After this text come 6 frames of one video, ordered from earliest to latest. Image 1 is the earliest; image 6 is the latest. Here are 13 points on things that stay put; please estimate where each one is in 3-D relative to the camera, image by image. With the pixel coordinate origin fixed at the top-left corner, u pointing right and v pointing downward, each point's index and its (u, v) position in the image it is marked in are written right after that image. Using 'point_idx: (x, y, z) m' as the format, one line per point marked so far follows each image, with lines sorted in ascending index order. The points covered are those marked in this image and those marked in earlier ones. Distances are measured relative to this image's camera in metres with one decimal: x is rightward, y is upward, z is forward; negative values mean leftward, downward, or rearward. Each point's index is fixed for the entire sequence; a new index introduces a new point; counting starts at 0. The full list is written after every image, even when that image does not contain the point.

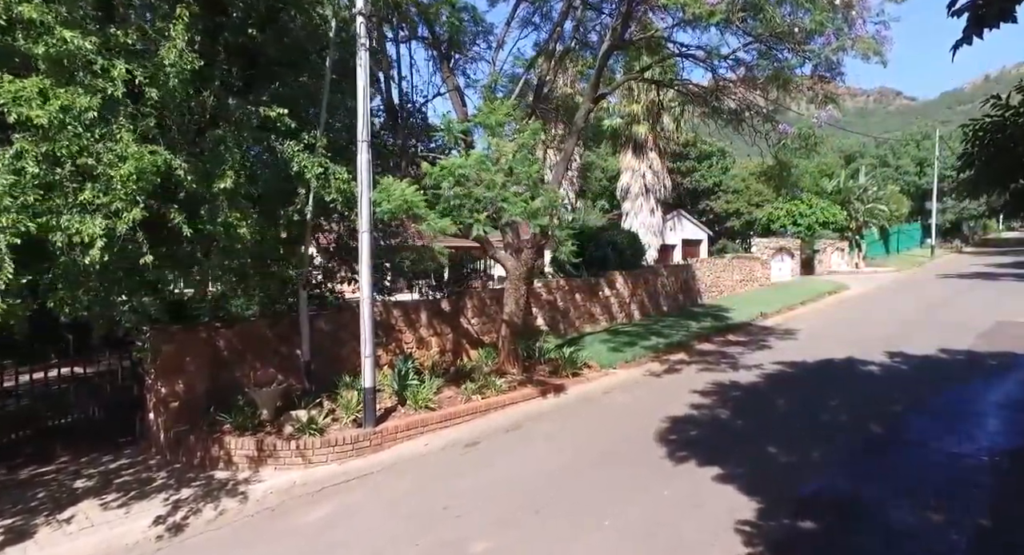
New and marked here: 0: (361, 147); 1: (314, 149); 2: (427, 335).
0: (-1.7, +1.5, +6.9) m
1: (-2.4, +1.6, +7.5) m
2: (-1.5, -1.0, +10.6) m
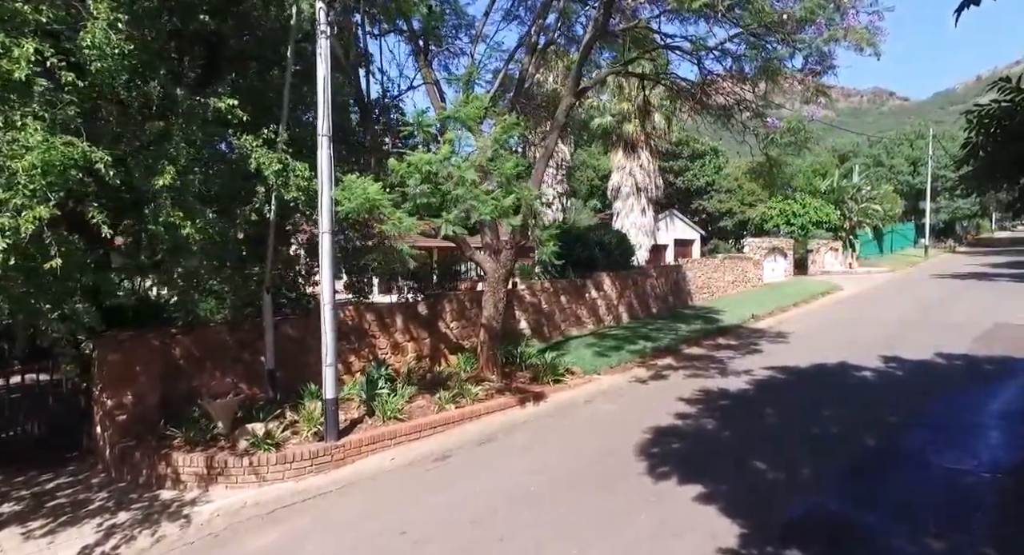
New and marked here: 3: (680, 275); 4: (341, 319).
0: (-2.0, +1.4, +6.5) m
1: (-2.8, +1.5, +7.0) m
2: (-1.8, -1.0, +10.1) m
3: (+4.9, +0.1, +17.8) m
4: (-2.6, -0.6, +9.2) m
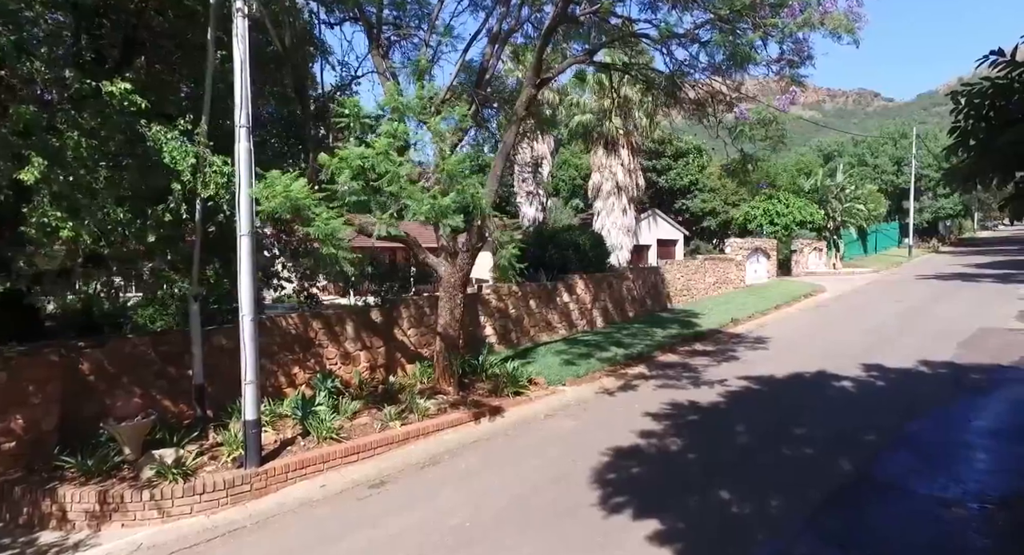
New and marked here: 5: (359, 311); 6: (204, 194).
0: (-2.6, +1.4, +5.8) m
1: (-3.3, +1.5, +6.3) m
2: (-2.5, -1.1, +9.5) m
3: (+4.1, 0.0, +17.3) m
4: (-3.2, -0.7, +8.5) m
5: (-2.4, -0.5, +9.6) m
6: (-3.1, +0.9, +6.2) m
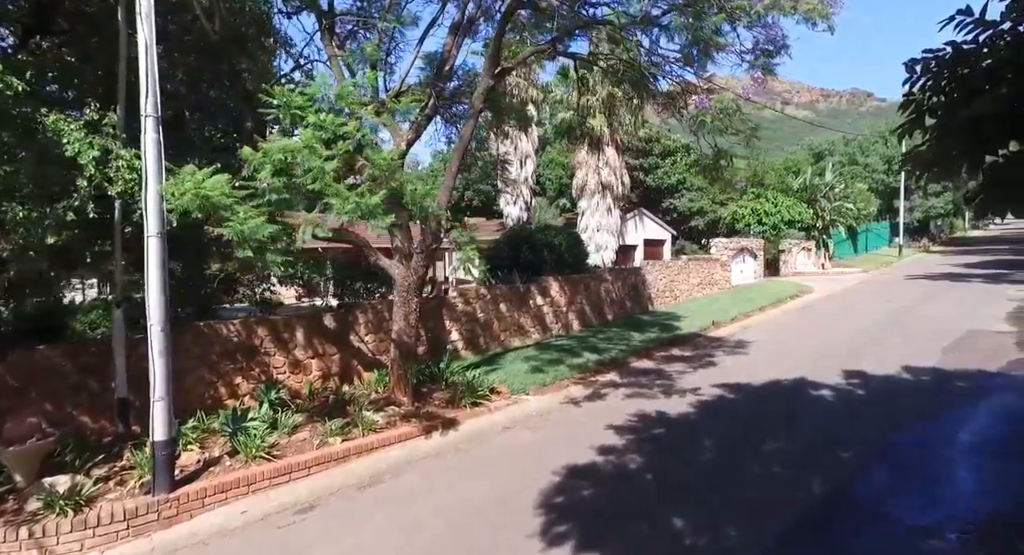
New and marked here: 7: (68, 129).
0: (-3.1, +1.3, +5.2) m
1: (-3.9, +1.4, +5.7) m
2: (-3.0, -1.2, +8.9) m
3: (+3.5, 0.0, +16.8) m
4: (-3.8, -0.7, +8.0) m
5: (-3.0, -0.6, +9.0) m
6: (-3.7, +0.8, +5.6) m
7: (-3.9, +1.3, +5.3) m
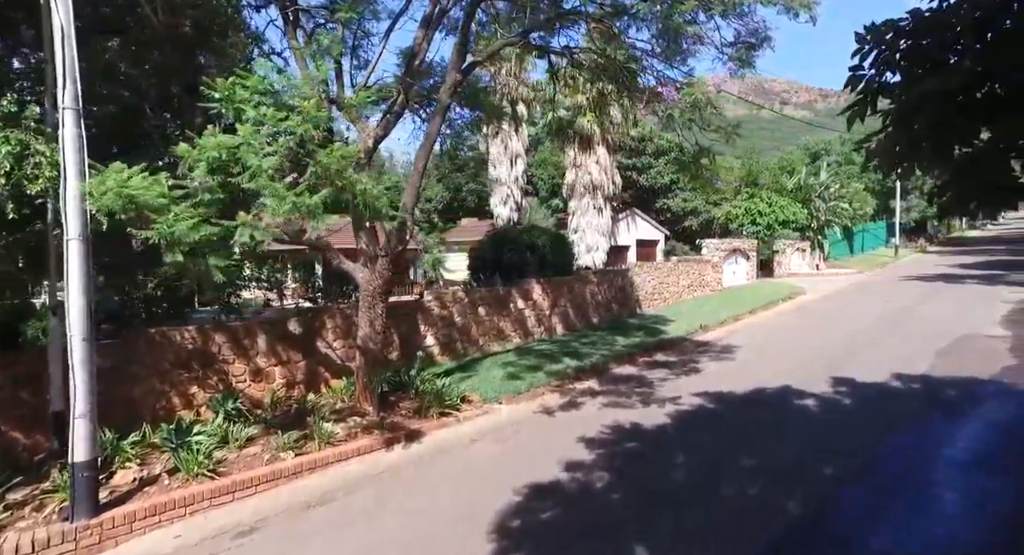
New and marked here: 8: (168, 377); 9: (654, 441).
0: (-3.5, +1.3, +4.8) m
1: (-4.3, +1.4, +5.3) m
2: (-3.4, -1.2, +8.5) m
3: (+3.1, -0.1, +16.4) m
4: (-4.2, -0.8, +7.6) m
5: (-3.4, -0.6, +8.7) m
6: (-4.1, +0.7, +5.3) m
7: (-4.3, +1.2, +4.9) m
8: (-4.2, -1.2, +7.4) m
9: (+1.6, -1.8, +6.9) m
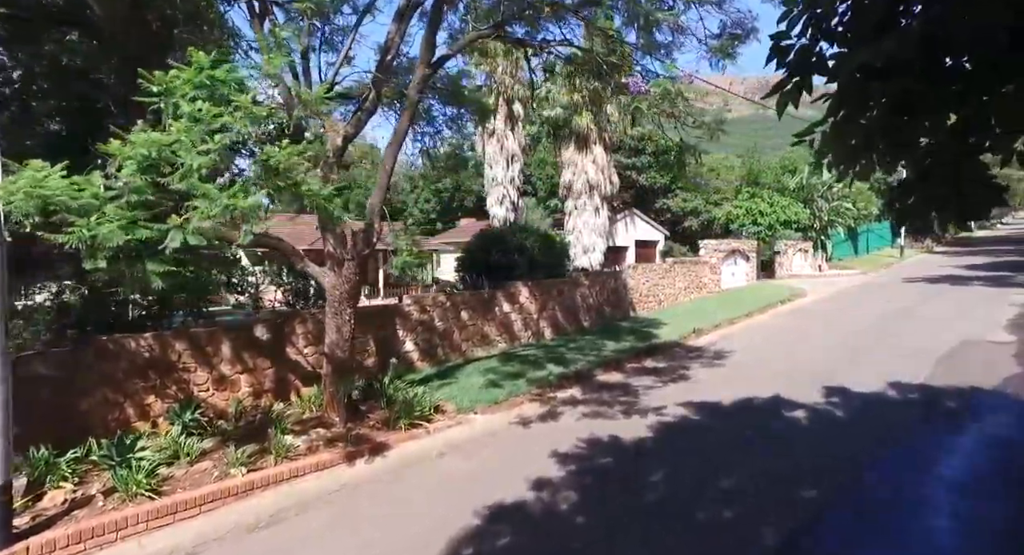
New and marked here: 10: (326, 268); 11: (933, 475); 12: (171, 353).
0: (-3.9, +1.2, +4.5) m
1: (-4.6, +1.3, +5.0) m
2: (-3.7, -1.3, +8.1) m
3: (+2.8, -0.1, +16.0) m
4: (-4.5, -0.9, +7.2) m
5: (-3.7, -0.7, +8.3) m
6: (-4.4, +0.7, +4.9) m
7: (-4.6, +1.2, +4.6) m
8: (-4.5, -1.3, +7.1) m
9: (+1.3, -1.9, +6.5) m
10: (-2.4, +0.1, +7.8) m
11: (+4.0, -1.8, +5.7) m
12: (-4.2, -0.9, +7.5) m
